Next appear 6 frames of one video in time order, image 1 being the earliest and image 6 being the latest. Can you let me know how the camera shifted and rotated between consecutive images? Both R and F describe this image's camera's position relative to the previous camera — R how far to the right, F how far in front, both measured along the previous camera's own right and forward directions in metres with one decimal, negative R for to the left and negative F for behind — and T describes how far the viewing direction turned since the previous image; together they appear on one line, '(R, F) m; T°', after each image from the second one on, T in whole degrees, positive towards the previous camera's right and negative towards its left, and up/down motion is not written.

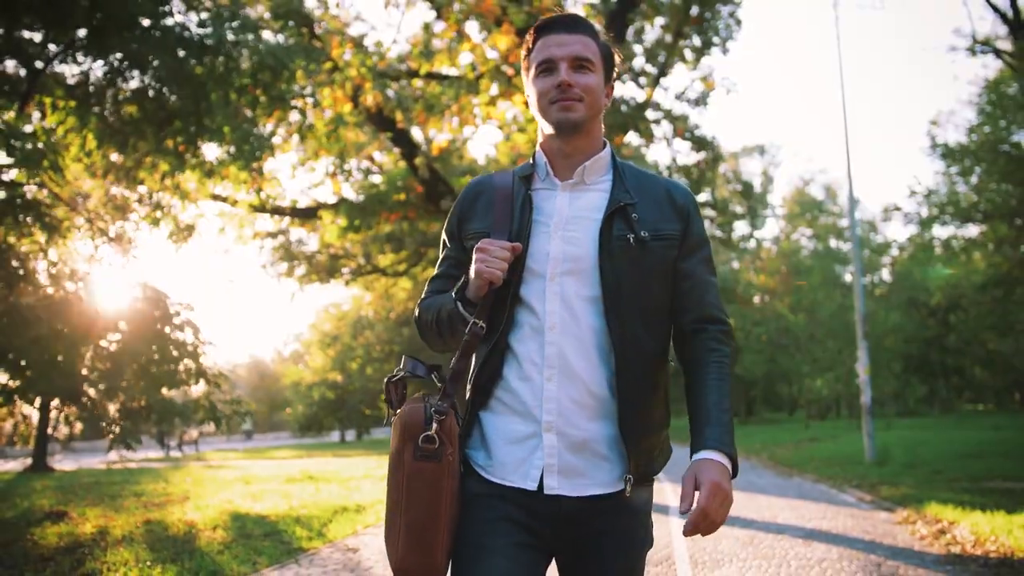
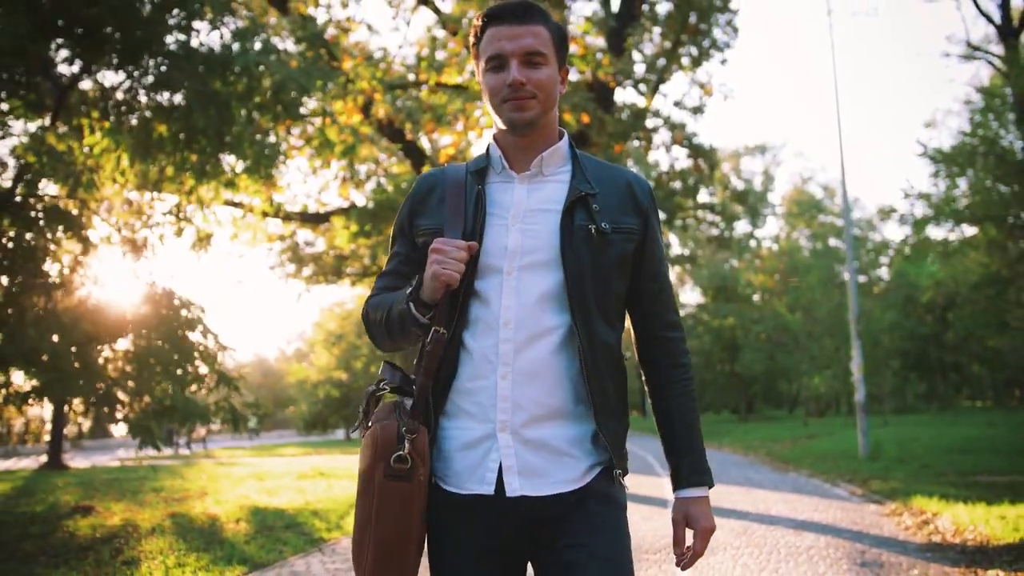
(0.0, -0.5) m; 0°
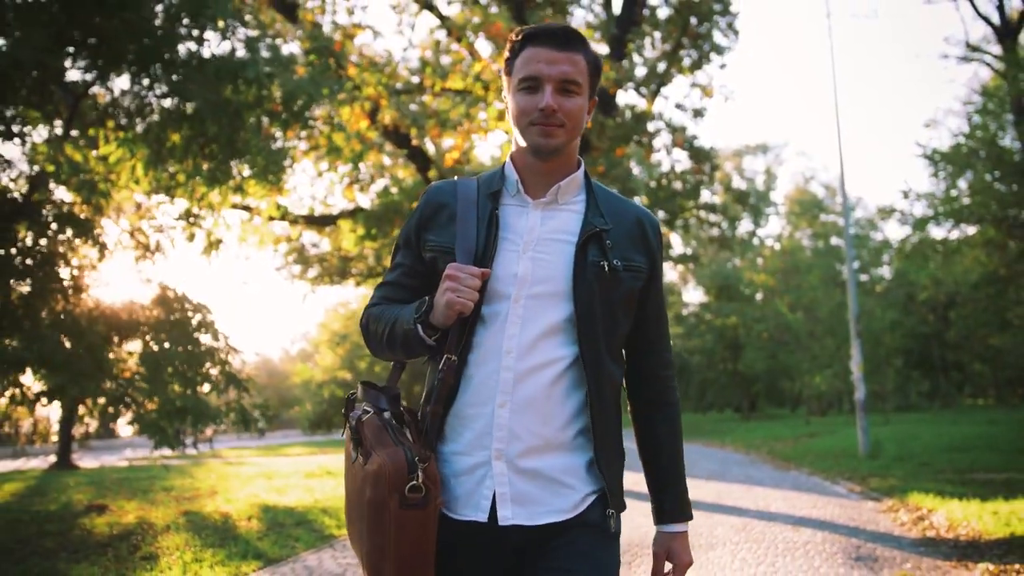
(0.0, -0.2) m; 0°
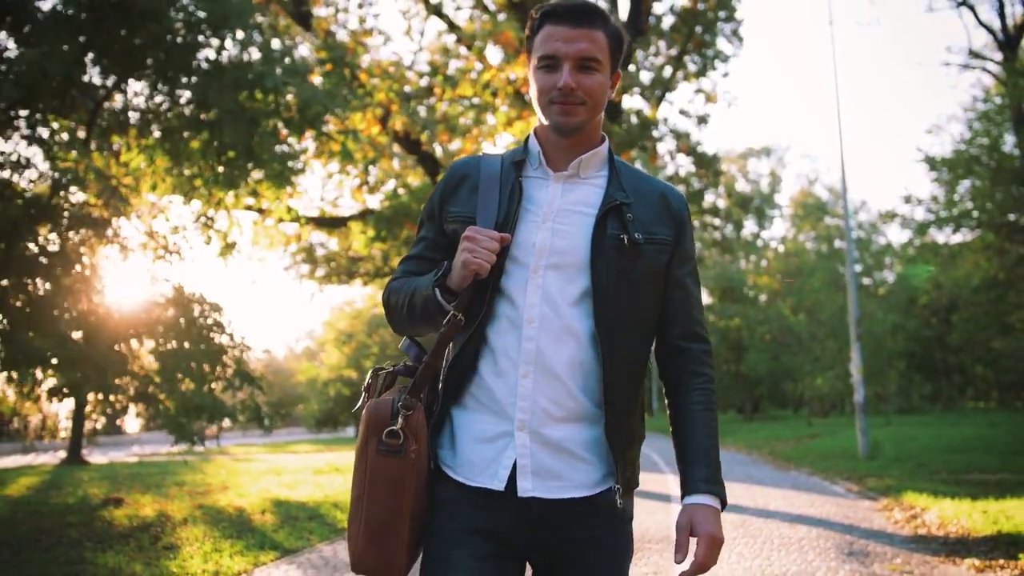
(0.0, -0.3) m; 0°
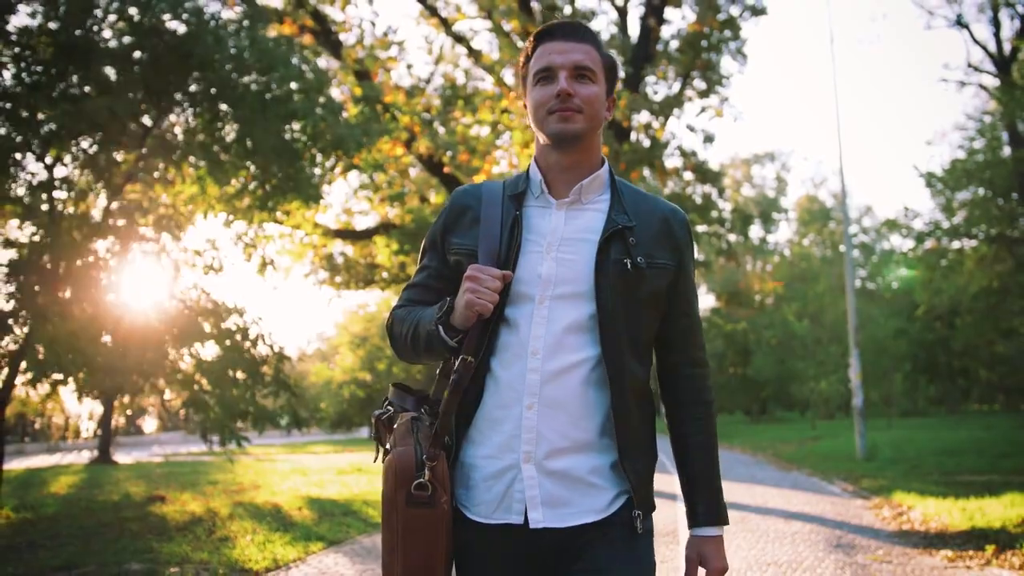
(-0.1, -0.9) m; 0°
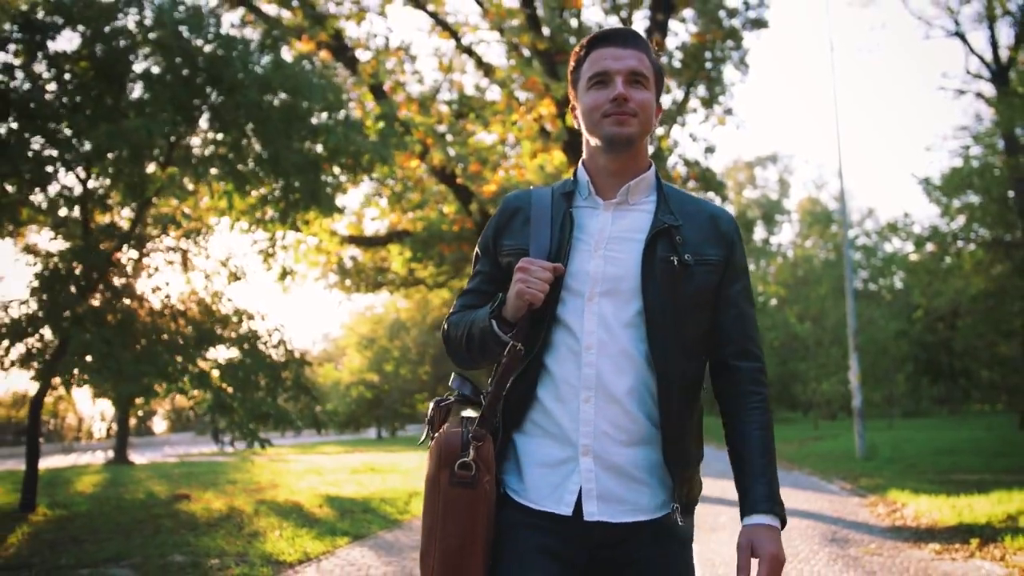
(-0.1, -0.5) m; 0°
